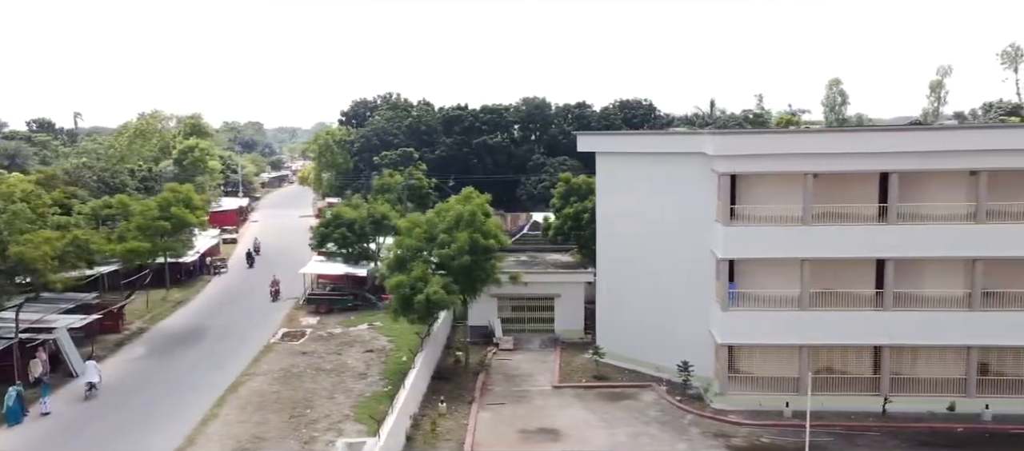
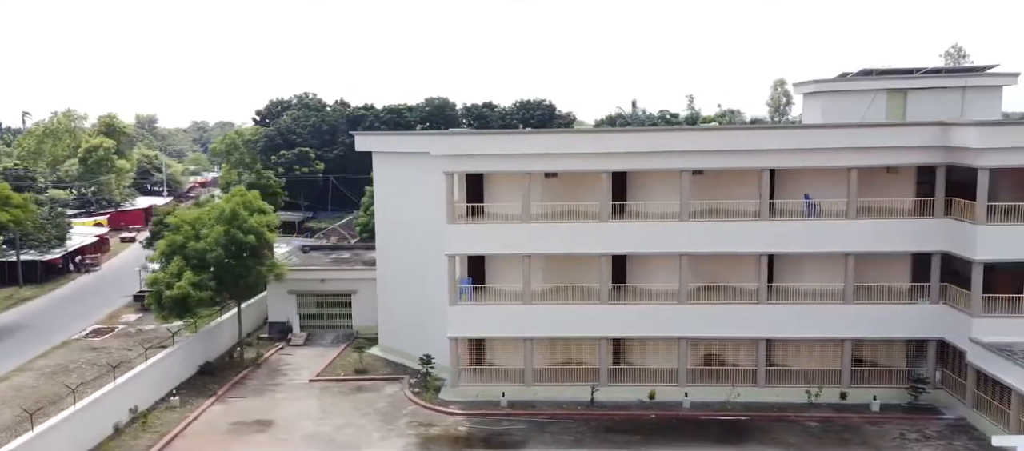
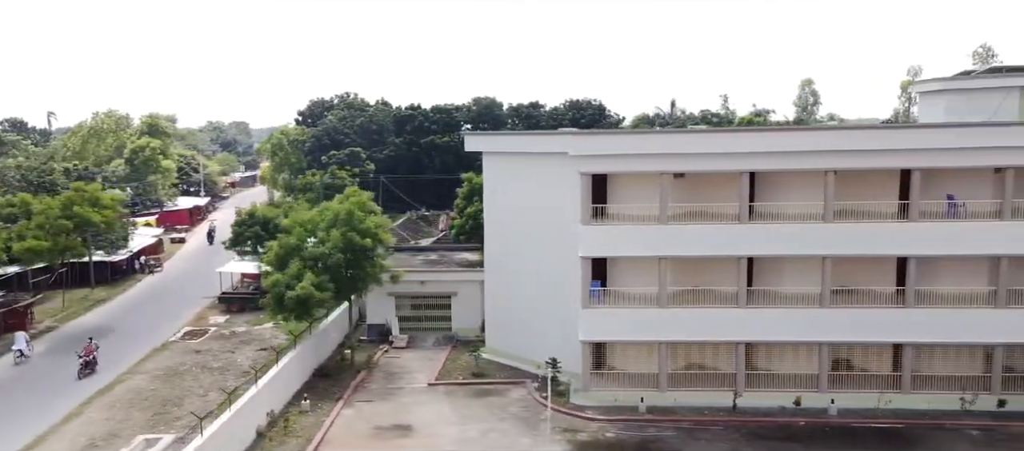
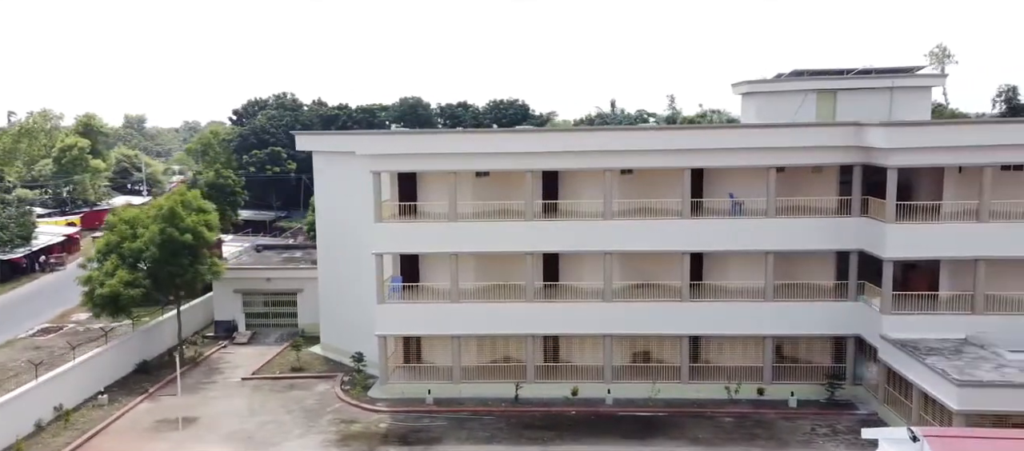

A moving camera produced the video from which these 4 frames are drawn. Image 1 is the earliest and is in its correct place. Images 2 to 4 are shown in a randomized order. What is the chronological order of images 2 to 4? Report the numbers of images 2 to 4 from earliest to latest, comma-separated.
3, 2, 4
